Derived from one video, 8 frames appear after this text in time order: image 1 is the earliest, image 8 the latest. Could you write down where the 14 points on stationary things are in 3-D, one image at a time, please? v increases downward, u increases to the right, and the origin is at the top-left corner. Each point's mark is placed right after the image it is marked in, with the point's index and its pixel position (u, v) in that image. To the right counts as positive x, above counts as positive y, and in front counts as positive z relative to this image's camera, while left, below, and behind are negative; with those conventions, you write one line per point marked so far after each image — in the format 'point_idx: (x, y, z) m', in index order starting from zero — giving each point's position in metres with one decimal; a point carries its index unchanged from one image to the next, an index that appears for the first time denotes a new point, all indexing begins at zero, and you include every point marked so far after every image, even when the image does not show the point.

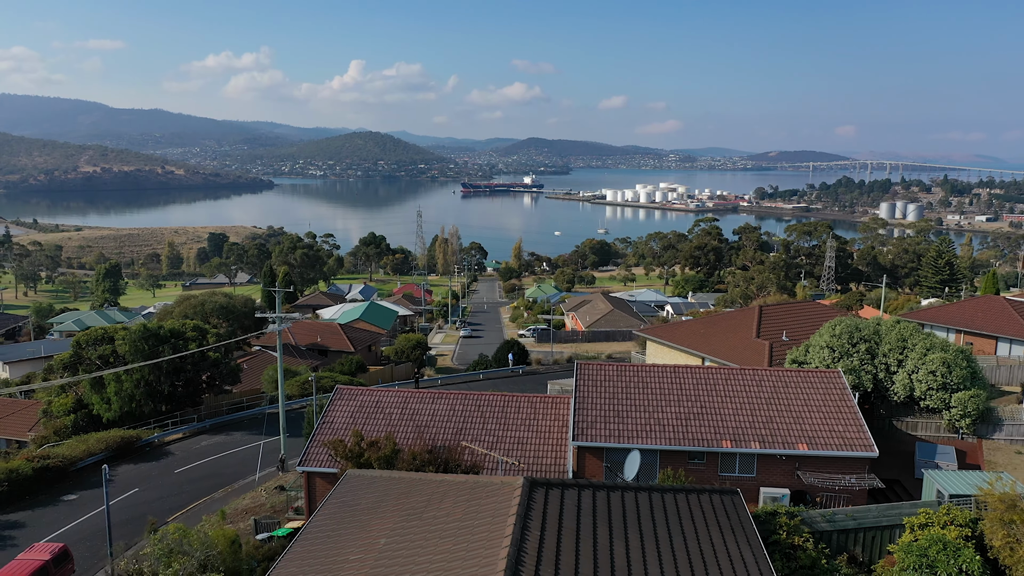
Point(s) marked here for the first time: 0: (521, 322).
0: (+0.2, -0.5, +9.4) m
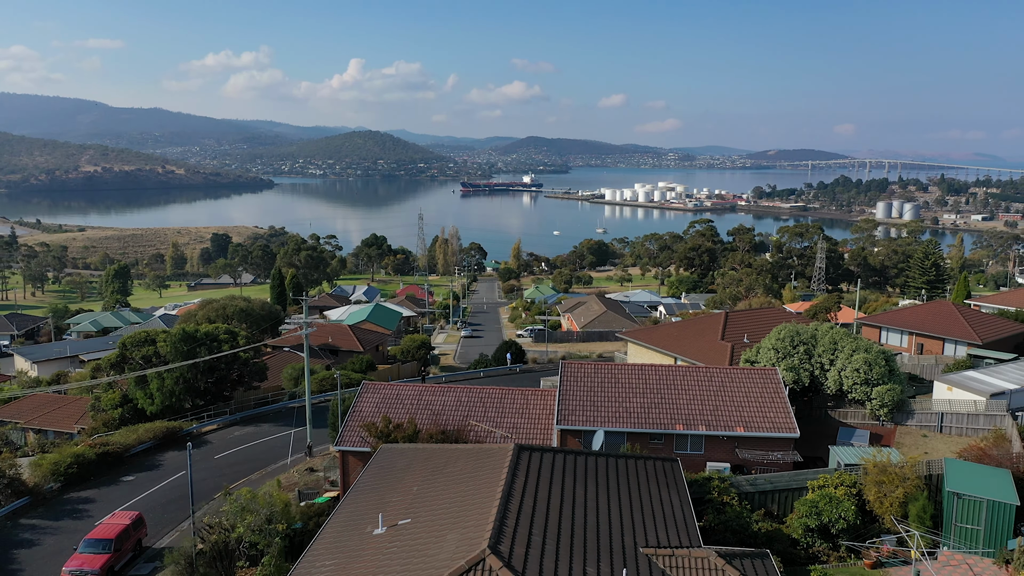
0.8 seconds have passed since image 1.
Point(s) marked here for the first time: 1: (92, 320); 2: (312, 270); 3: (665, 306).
0: (+0.1, -0.5, +9.9) m
1: (-6.4, -0.5, +10.7) m
2: (-4.9, +0.5, +17.1) m
3: (+2.8, -0.3, +13.0) m
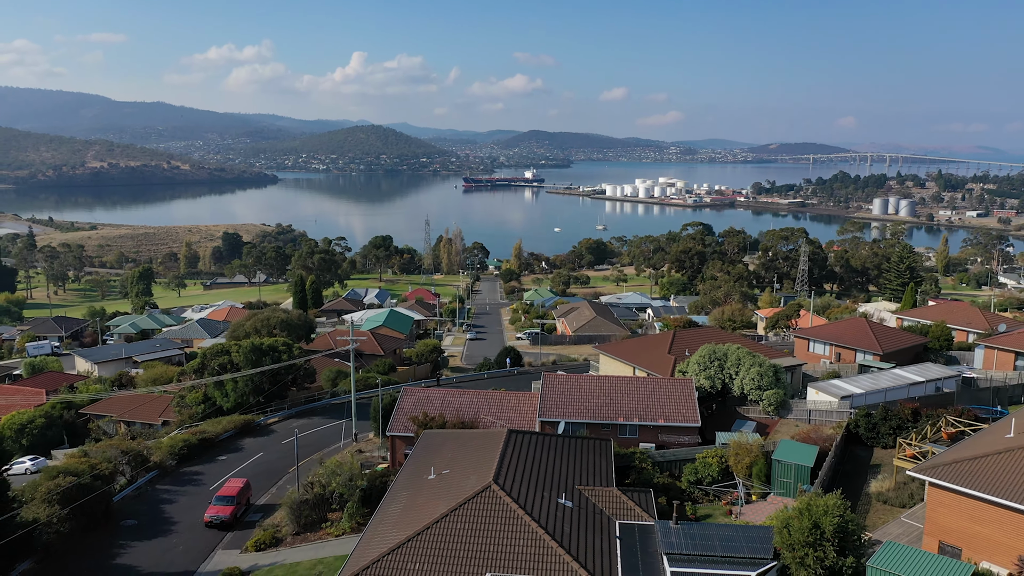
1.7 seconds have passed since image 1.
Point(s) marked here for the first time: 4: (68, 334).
0: (+0.1, -0.6, +10.9) m
1: (-6.4, -0.6, +11.7) m
2: (-4.8, +0.4, +18.1) m
3: (+2.8, -0.4, +14.0) m
4: (-7.3, -0.8, +11.5) m
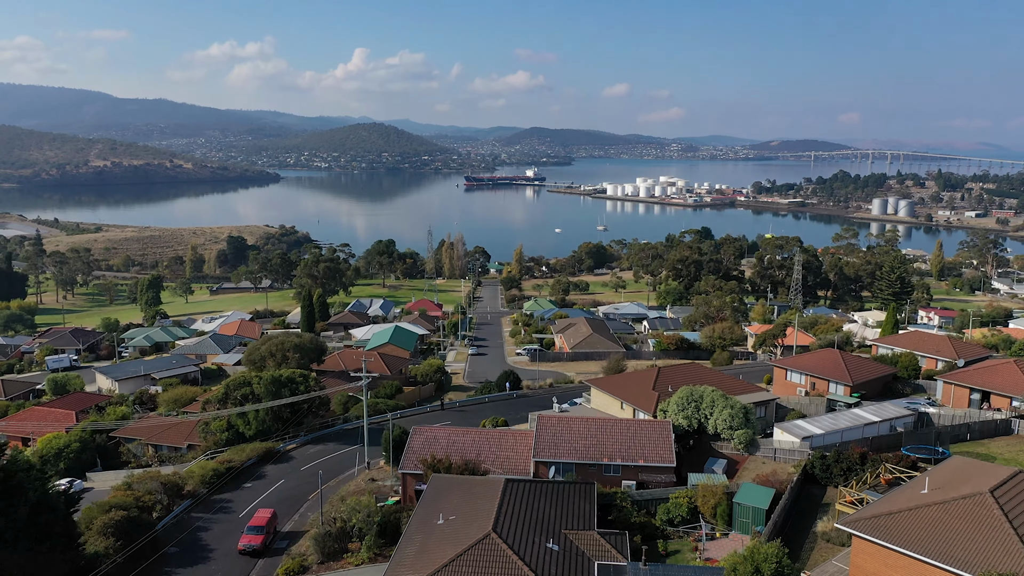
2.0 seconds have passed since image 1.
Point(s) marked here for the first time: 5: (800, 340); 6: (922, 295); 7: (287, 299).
0: (+0.1, -0.8, +11.3) m
1: (-6.4, -0.8, +12.2) m
2: (-4.8, +0.2, +18.6) m
3: (+2.8, -0.6, +14.5) m
4: (-7.3, -1.0, +11.9) m
5: (+3.9, -0.7, +9.5) m
6: (+10.8, -0.2, +18.4) m
7: (-6.2, -0.4, +19.2) m
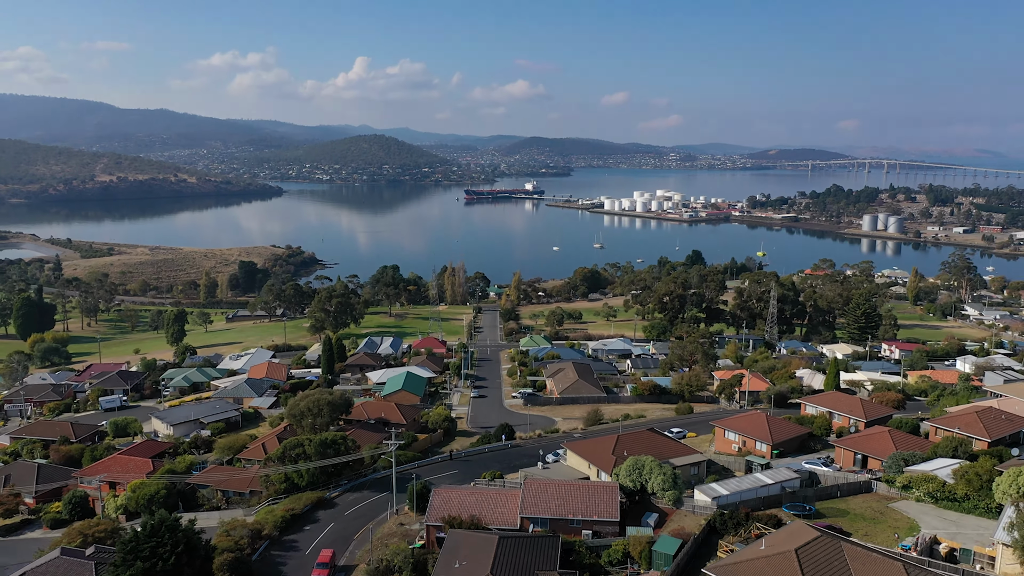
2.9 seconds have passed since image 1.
0: (+0.1, -1.7, +12.9) m
1: (-6.4, -1.7, +13.7) m
2: (-4.9, -0.7, +20.1) m
3: (+2.8, -1.5, +16.0) m
4: (-7.3, -1.9, +13.5) m
5: (+3.8, -1.5, +11.0) m
6: (+10.7, -1.1, +19.9) m
7: (-6.3, -1.3, +20.7) m
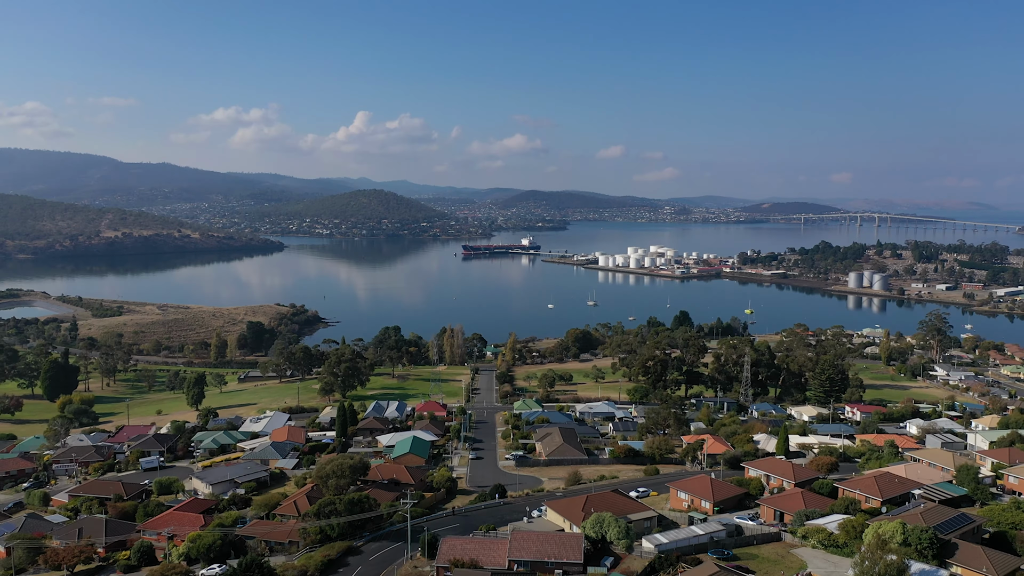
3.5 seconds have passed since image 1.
0: (0.0, -3.2, +14.5) m
1: (-6.5, -3.3, +15.3) m
2: (-5.1, -2.8, +21.8) m
3: (+2.6, -3.2, +17.6) m
4: (-7.5, -3.5, +15.1) m
5: (+3.7, -2.9, +12.7) m
6: (+10.5, -3.1, +21.6) m
7: (-6.4, -3.4, +22.4) m
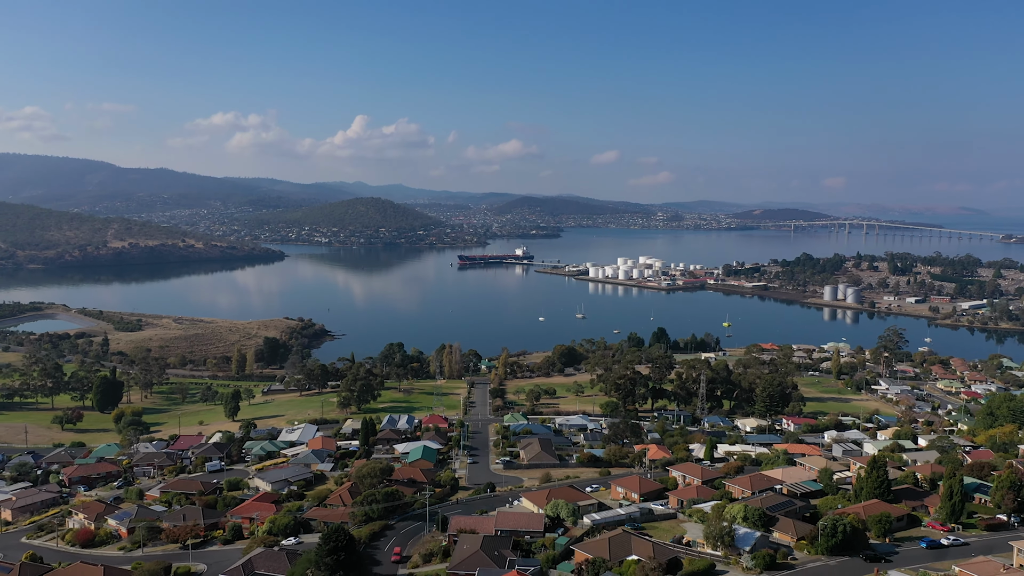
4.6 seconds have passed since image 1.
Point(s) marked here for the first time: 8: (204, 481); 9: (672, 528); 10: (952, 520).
0: (-0.3, -4.2, +18.2) m
1: (-6.8, -4.3, +19.0) m
2: (-5.4, -3.8, +25.5) m
3: (+2.3, -4.3, +21.4) m
4: (-7.8, -4.5, +18.7) m
5: (+3.4, -3.9, +16.4) m
6: (+10.2, -4.2, +25.4) m
7: (-6.8, -4.4, +26.0) m
8: (-7.2, -4.5, +16.4) m
9: (+2.4, -3.7, +10.6) m
10: (+6.6, -3.5, +10.4) m
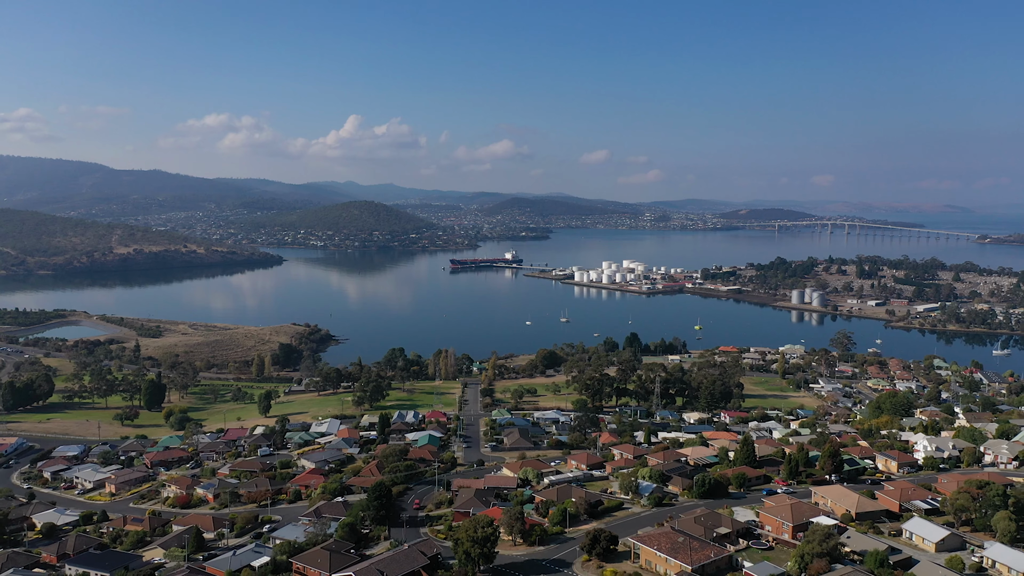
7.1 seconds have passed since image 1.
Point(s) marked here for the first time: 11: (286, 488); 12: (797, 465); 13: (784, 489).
0: (-0.8, -5.0, +23.3) m
1: (-7.3, -5.1, +23.9) m
2: (-5.9, -4.6, +30.5) m
3: (+1.8, -5.0, +26.5) m
4: (-8.2, -5.3, +23.7) m
5: (+3.0, -4.7, +21.5) m
6: (+9.7, -4.9, +30.6) m
7: (-7.4, -5.2, +31.0) m
8: (-7.6, -5.3, +21.4) m
9: (+2.1, -4.4, +15.7) m
10: (+6.2, -4.2, +15.6) m
11: (-6.0, -5.3, +18.6) m
12: (+6.3, -3.9, +15.6) m
13: (+5.8, -4.3, +15.0) m
